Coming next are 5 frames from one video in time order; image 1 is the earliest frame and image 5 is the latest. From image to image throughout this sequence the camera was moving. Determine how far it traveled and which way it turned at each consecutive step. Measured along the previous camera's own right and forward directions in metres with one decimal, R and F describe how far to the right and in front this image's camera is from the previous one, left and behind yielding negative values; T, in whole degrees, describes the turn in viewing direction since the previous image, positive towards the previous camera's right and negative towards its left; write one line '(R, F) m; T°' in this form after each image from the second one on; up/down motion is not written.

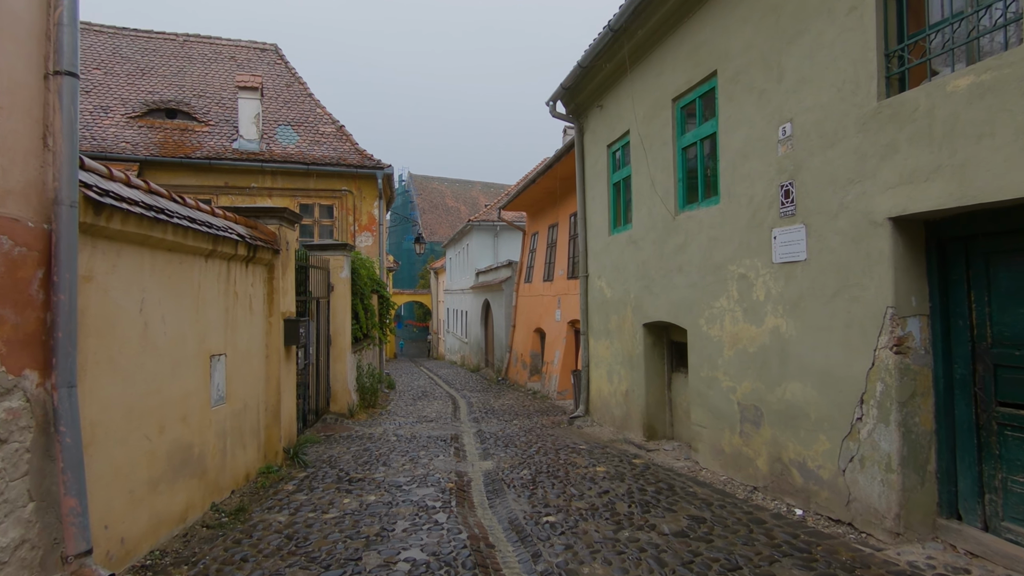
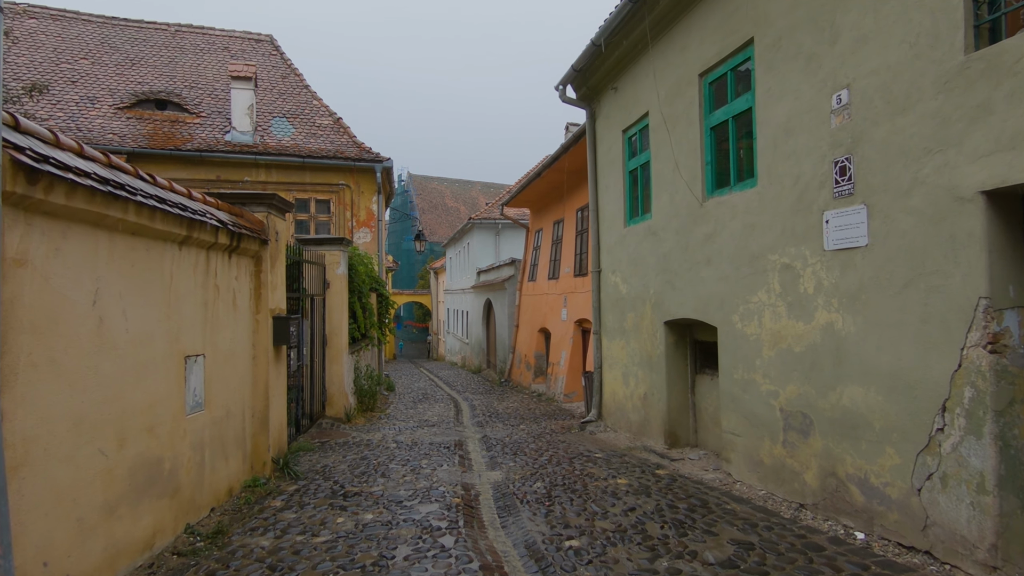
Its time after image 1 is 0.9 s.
(-0.1, +0.6) m; 0°
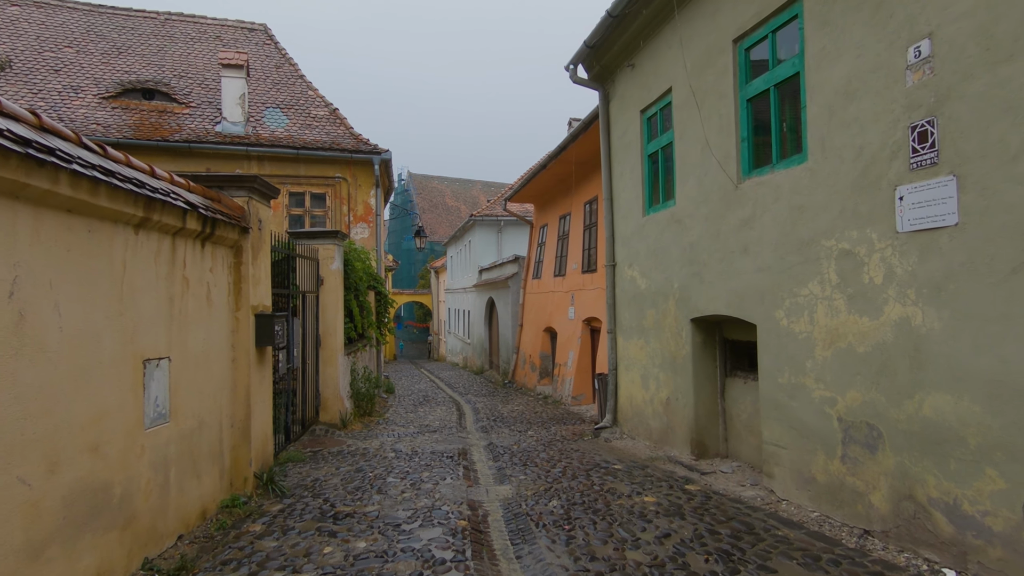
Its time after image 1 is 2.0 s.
(-0.1, +0.7) m; 0°
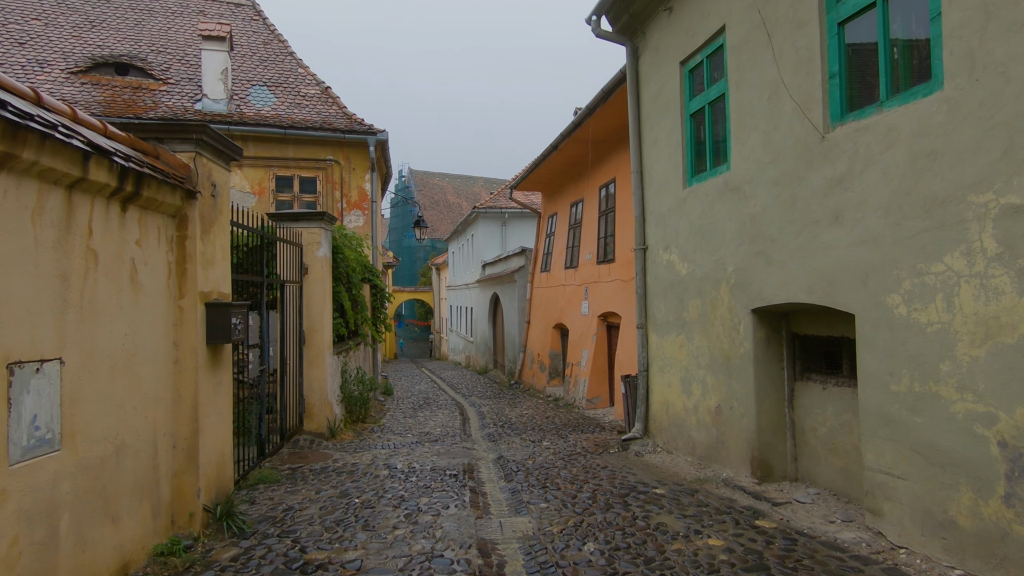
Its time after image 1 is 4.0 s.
(-0.2, +1.2) m; 0°
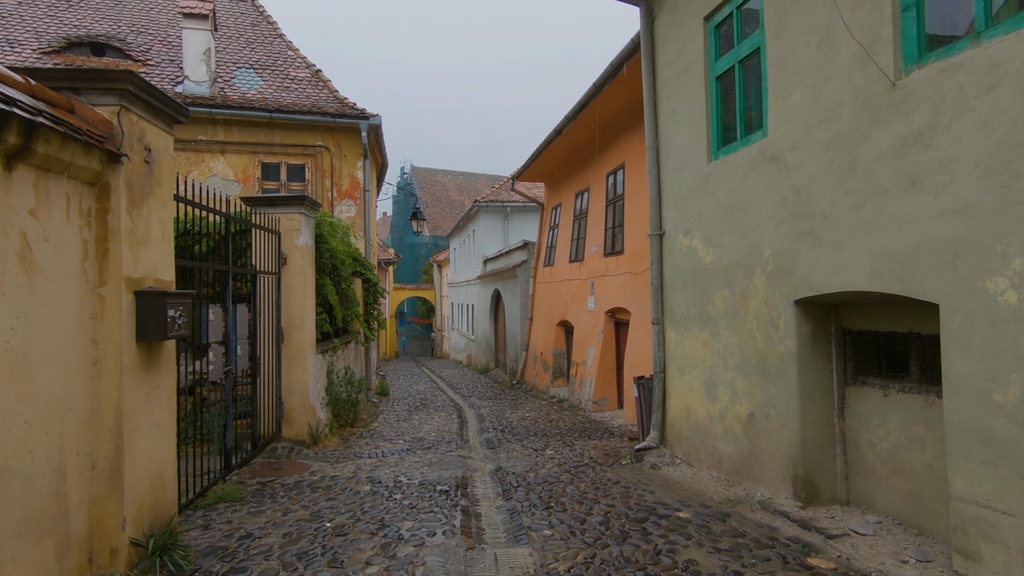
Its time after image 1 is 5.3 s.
(0.0, +0.8) m; 0°
